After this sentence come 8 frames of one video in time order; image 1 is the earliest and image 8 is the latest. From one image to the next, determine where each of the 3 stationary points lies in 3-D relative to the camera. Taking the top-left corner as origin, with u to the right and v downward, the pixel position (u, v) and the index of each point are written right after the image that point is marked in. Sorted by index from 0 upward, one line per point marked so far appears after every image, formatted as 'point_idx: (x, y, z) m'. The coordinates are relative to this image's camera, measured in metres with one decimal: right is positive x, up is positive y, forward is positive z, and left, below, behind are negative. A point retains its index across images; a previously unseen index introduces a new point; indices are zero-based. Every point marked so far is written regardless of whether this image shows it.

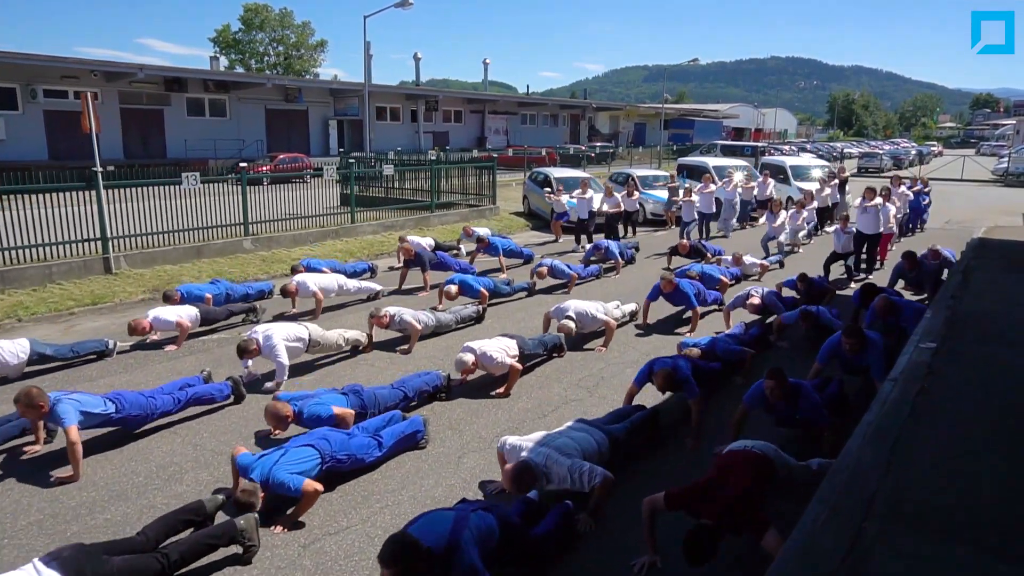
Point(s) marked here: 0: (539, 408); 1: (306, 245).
0: (+0.2, -1.2, +6.8) m
1: (-4.5, +1.0, +15.5) m
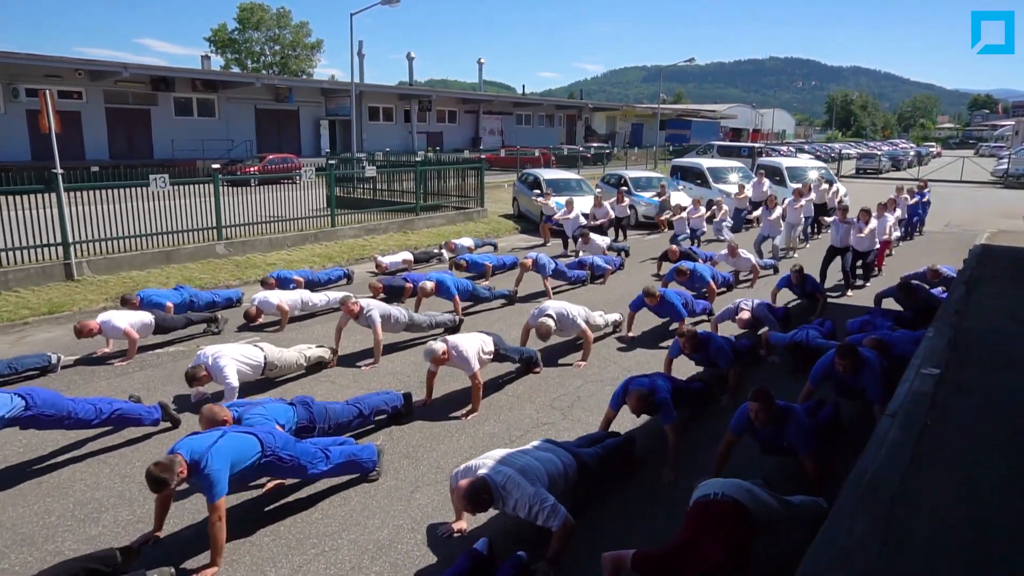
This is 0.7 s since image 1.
0: (-0.1, -1.3, +6.3) m
1: (-4.8, +0.8, +14.9) m
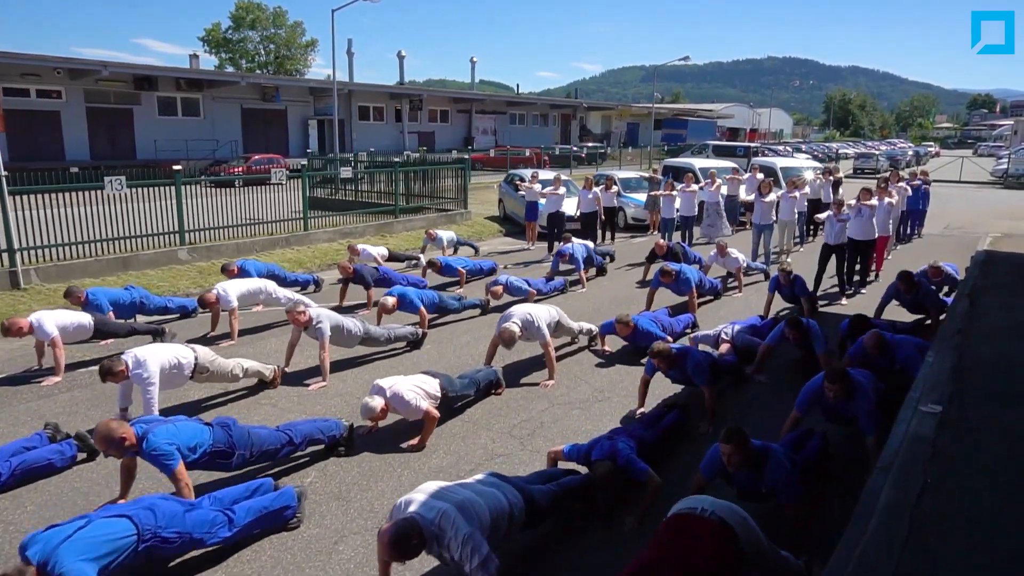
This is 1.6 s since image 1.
0: (-0.5, -1.4, +5.6) m
1: (-5.2, +0.7, +14.2) m
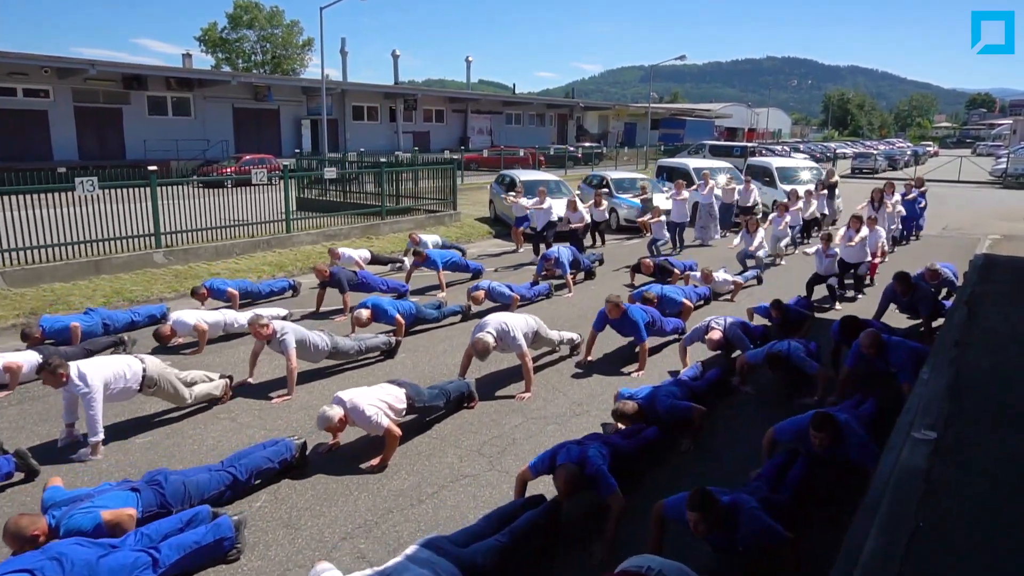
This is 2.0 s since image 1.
0: (-0.7, -1.5, +5.2) m
1: (-5.5, +0.6, +13.9) m
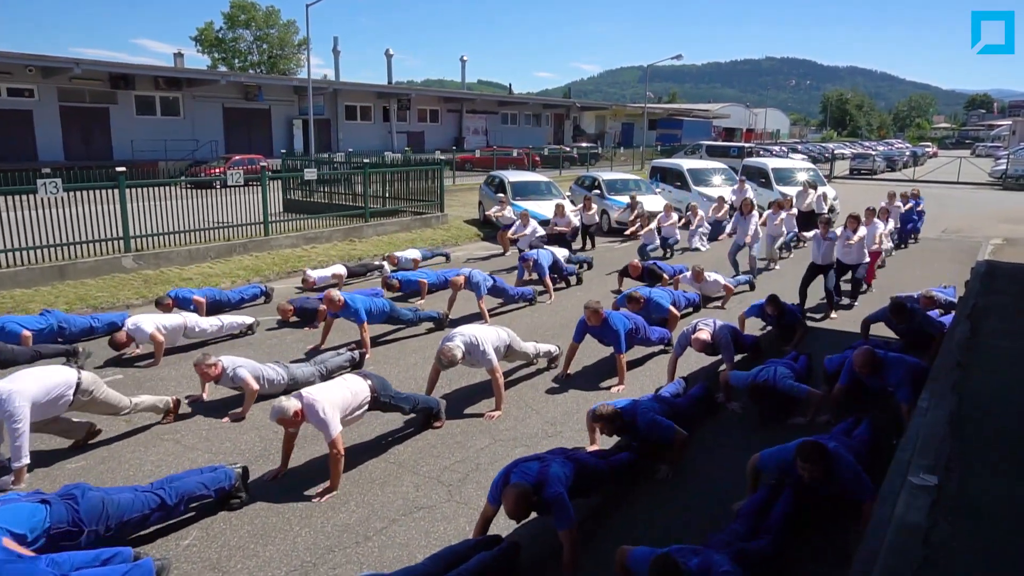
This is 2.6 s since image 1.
0: (-1.0, -1.6, +4.7) m
1: (-5.8, +0.5, +13.4) m
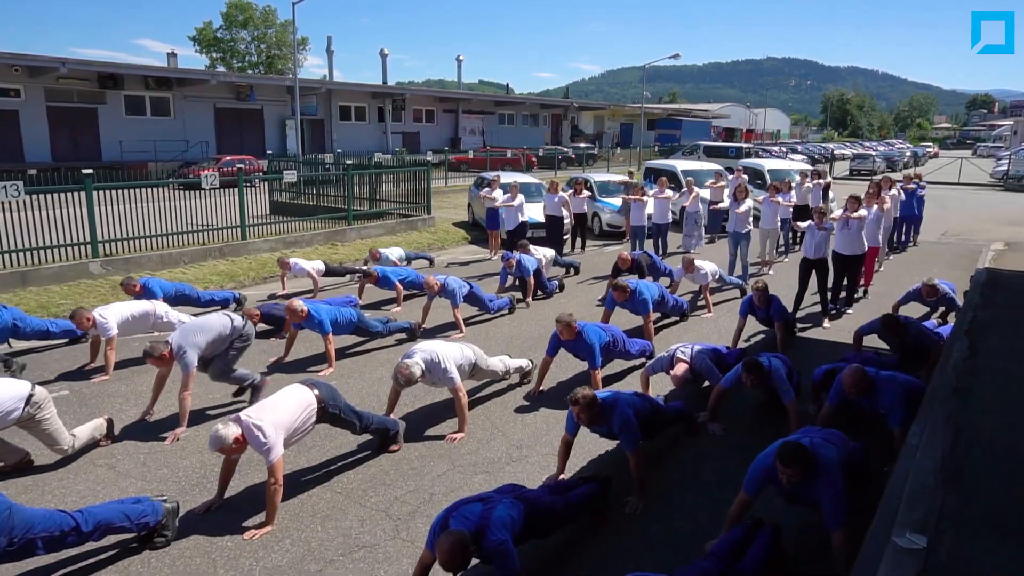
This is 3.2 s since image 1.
0: (-1.3, -1.7, +4.3) m
1: (-6.1, +0.4, +12.9) m
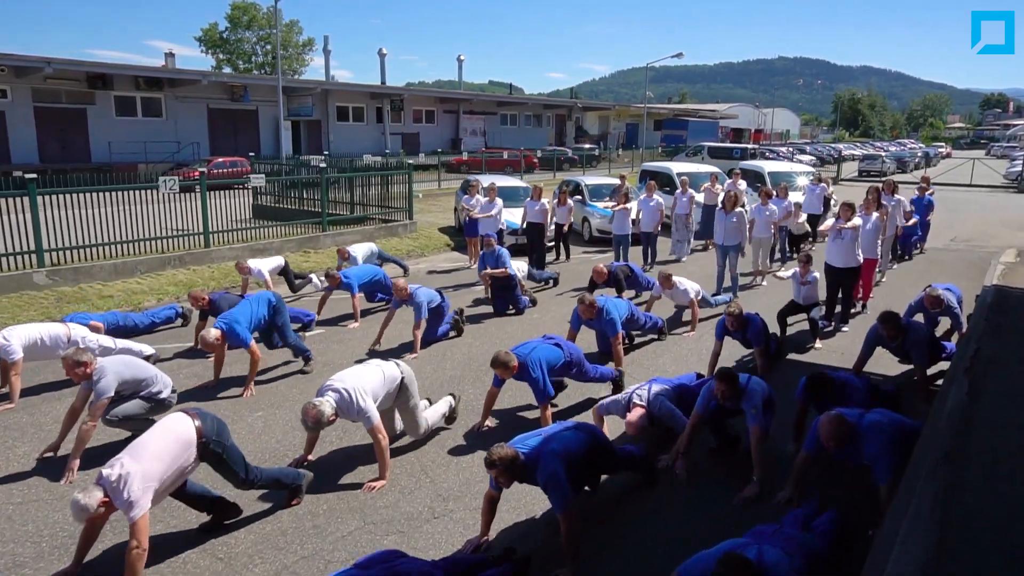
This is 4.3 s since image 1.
0: (-1.9, -1.9, +3.5) m
1: (-6.5, +0.2, +12.2) m
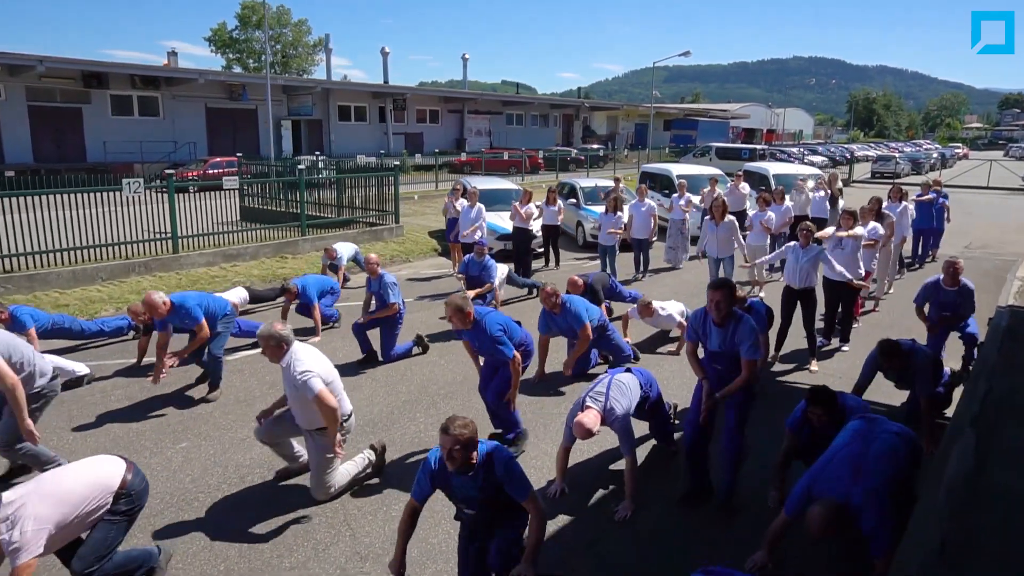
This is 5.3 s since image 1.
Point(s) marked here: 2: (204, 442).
0: (-2.4, -2.1, +2.9) m
1: (-6.9, +0.1, +11.6) m
2: (-2.6, -1.3, +6.2) m
